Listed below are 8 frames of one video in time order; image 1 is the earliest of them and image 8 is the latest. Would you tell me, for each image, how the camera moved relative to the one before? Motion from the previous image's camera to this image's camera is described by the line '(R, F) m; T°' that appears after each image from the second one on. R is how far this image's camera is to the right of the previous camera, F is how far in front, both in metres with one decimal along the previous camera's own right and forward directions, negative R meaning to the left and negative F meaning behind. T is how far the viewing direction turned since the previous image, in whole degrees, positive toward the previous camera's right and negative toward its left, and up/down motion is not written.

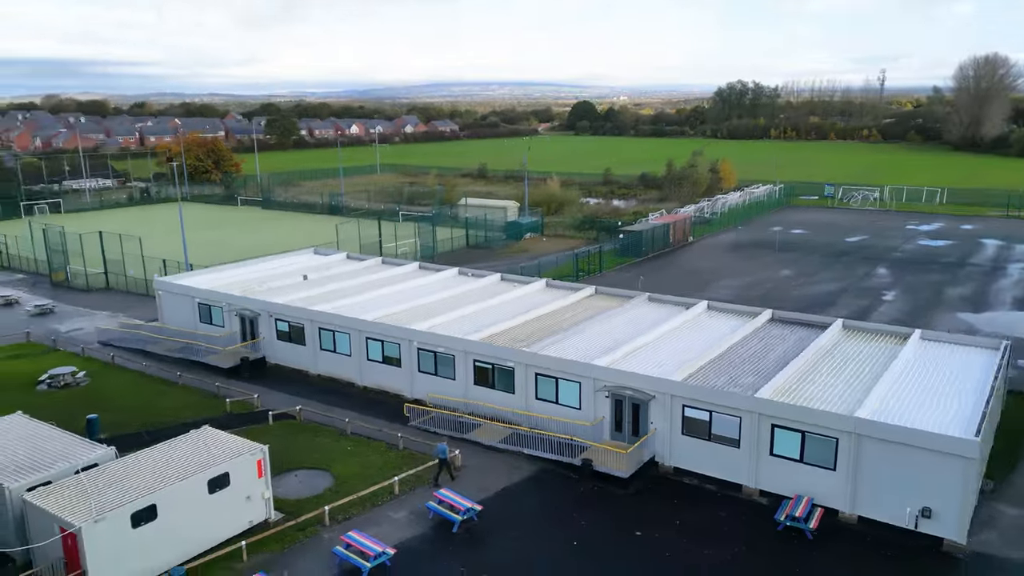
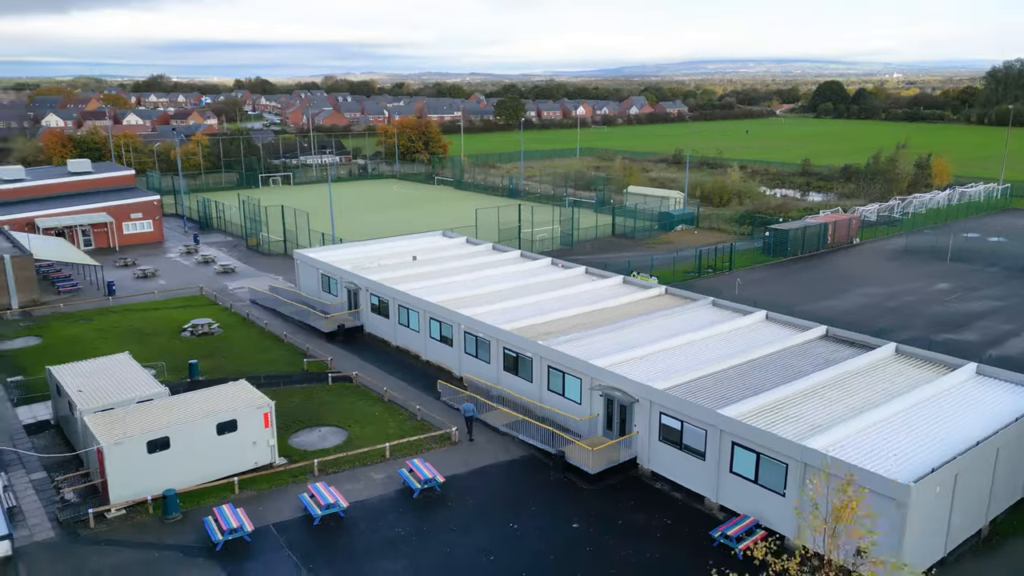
(+4.5, -0.4) m; -17°
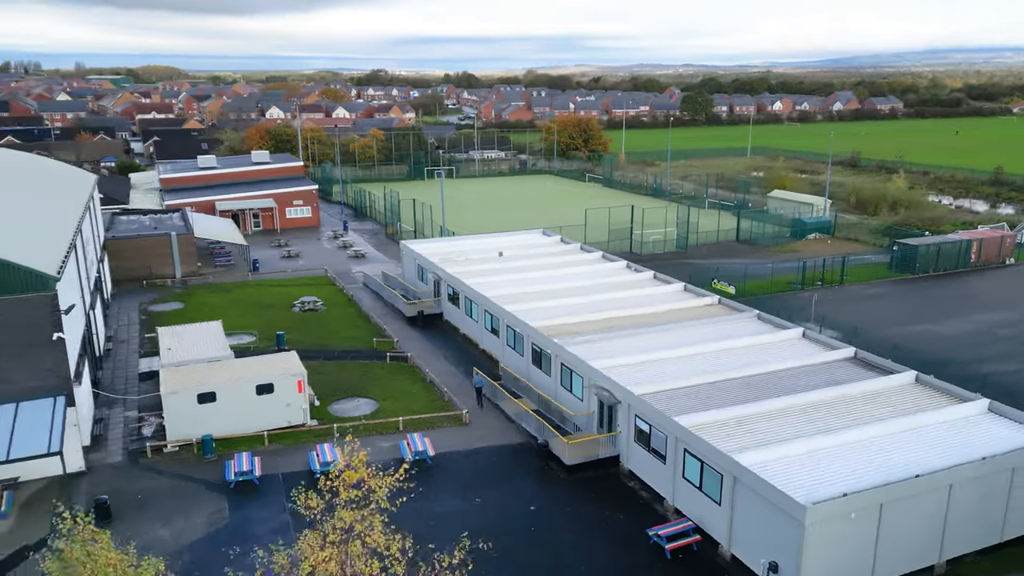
(+3.9, -0.9) m; -14°
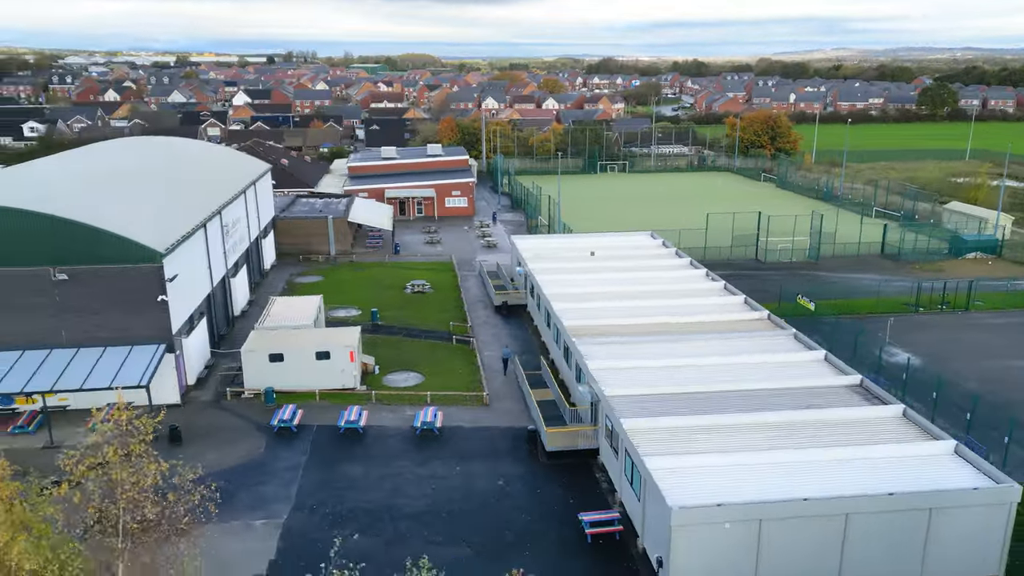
(+4.8, -1.3) m; -16°
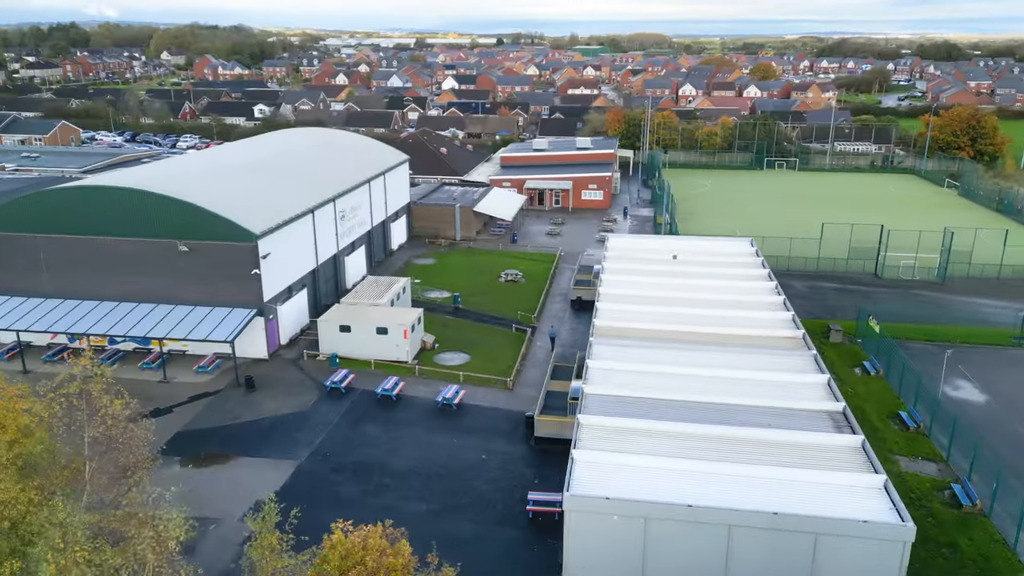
(+4.9, -1.4) m; -15°
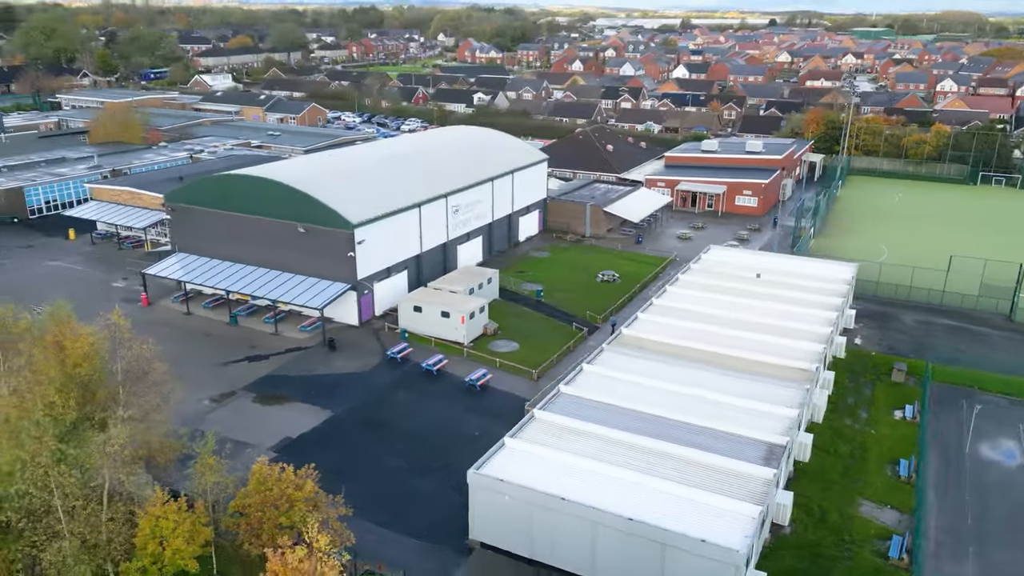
(+6.4, -1.6) m; -18°
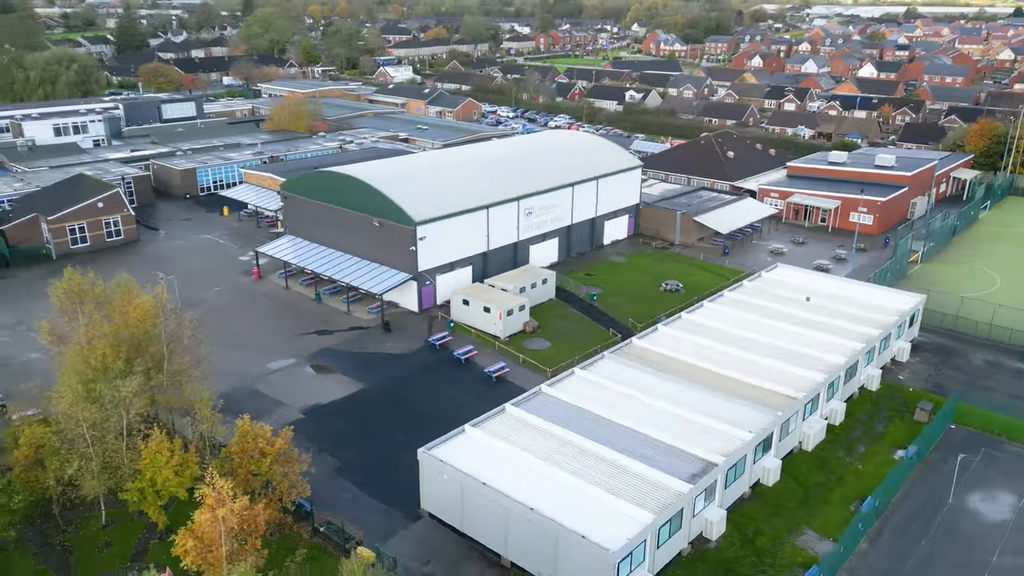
(+5.4, -1.4) m; -14°
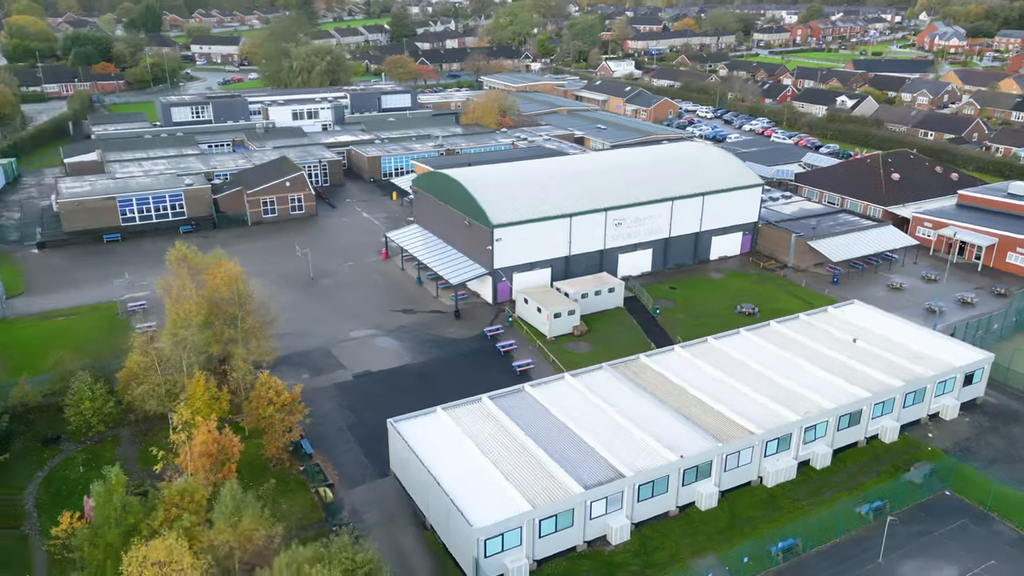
(+7.8, -1.6) m; -18°
